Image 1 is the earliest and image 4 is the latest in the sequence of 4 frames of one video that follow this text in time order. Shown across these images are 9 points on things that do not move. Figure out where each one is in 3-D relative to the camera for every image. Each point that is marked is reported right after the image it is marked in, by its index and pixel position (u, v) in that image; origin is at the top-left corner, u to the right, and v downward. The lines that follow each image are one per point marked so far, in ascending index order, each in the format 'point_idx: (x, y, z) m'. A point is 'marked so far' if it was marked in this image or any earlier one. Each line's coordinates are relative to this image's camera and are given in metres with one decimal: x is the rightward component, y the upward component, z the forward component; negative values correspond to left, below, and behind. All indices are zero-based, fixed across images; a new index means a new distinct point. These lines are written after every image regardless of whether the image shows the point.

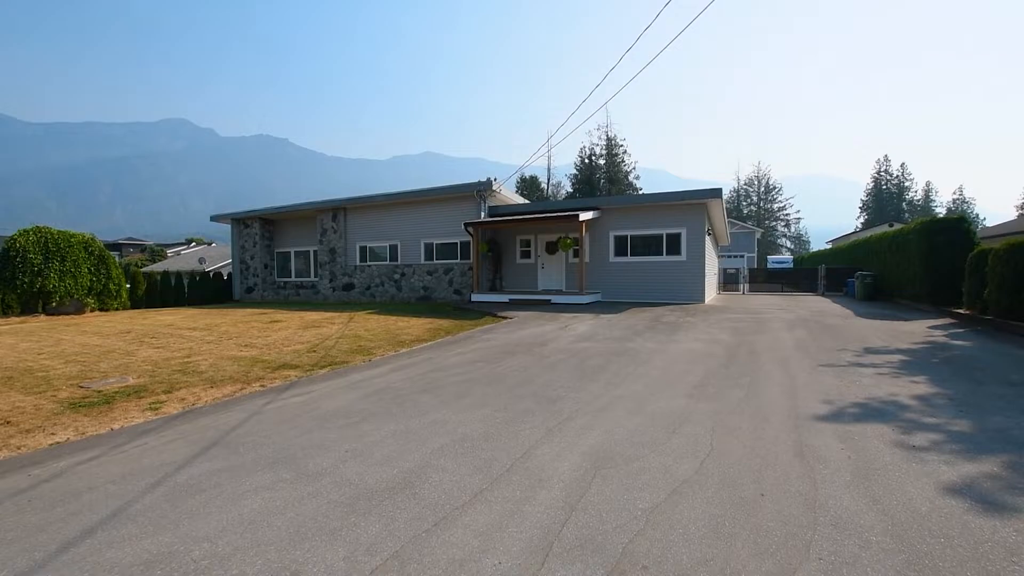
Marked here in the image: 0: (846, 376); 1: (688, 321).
0: (+3.8, -1.0, +6.0) m
1: (+3.8, -0.7, +11.4) m
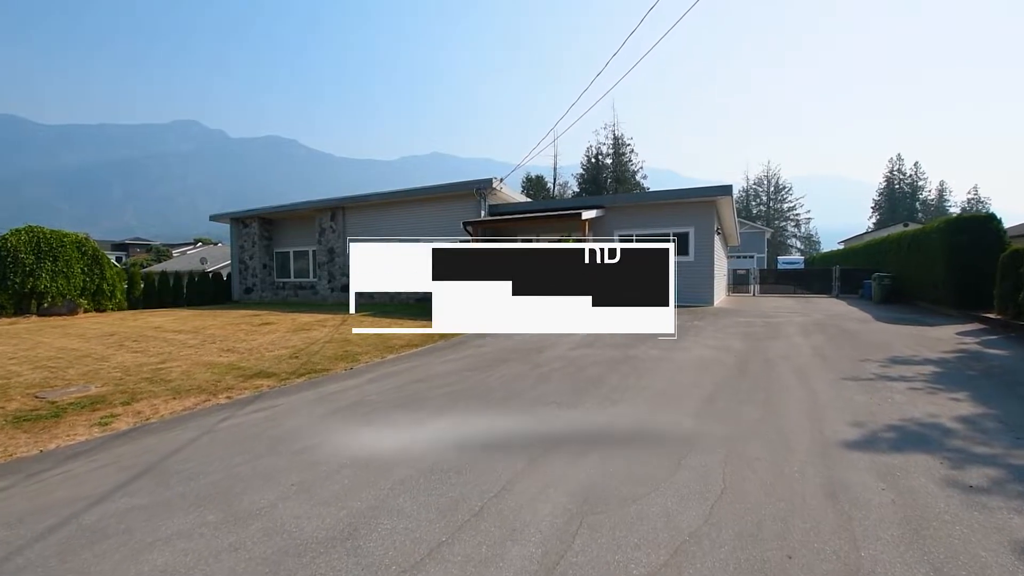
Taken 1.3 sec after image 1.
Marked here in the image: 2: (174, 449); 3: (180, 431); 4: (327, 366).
0: (+3.6, -1.0, +5.3) m
1: (+3.7, -0.8, +10.7) m
2: (-2.8, -1.3, +4.4) m
3: (-3.1, -1.3, +4.9) m
4: (-2.9, -1.2, +8.3) m
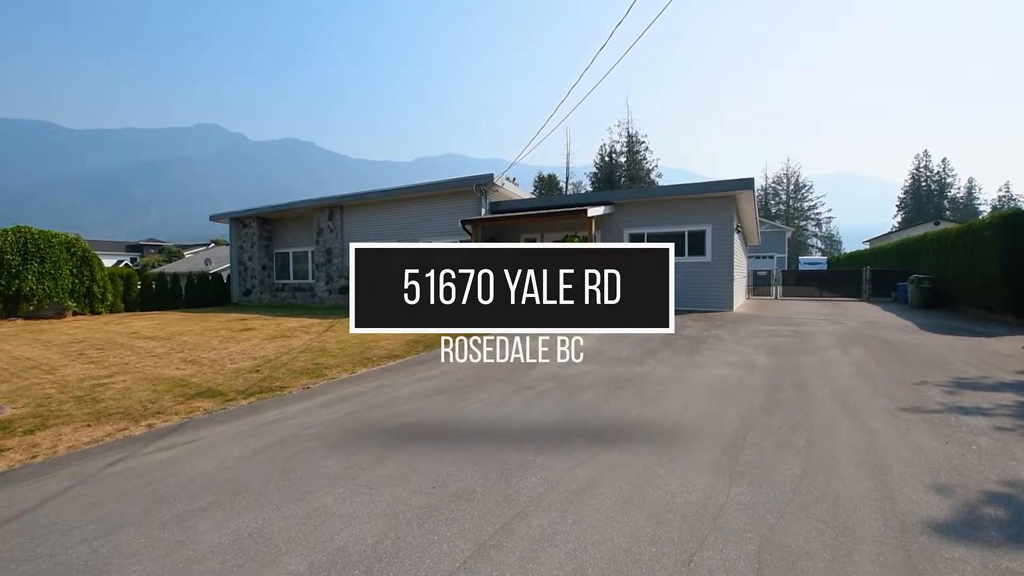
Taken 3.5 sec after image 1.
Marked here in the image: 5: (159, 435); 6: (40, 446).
0: (+3.4, -1.1, +4.1) m
1: (+3.6, -0.8, +9.5) m
2: (-3.1, -1.4, +3.4) m
3: (-3.4, -1.4, +3.9) m
4: (-3.1, -1.3, +7.2) m
5: (-3.3, -1.4, +5.0) m
6: (-4.4, -1.5, +5.0) m
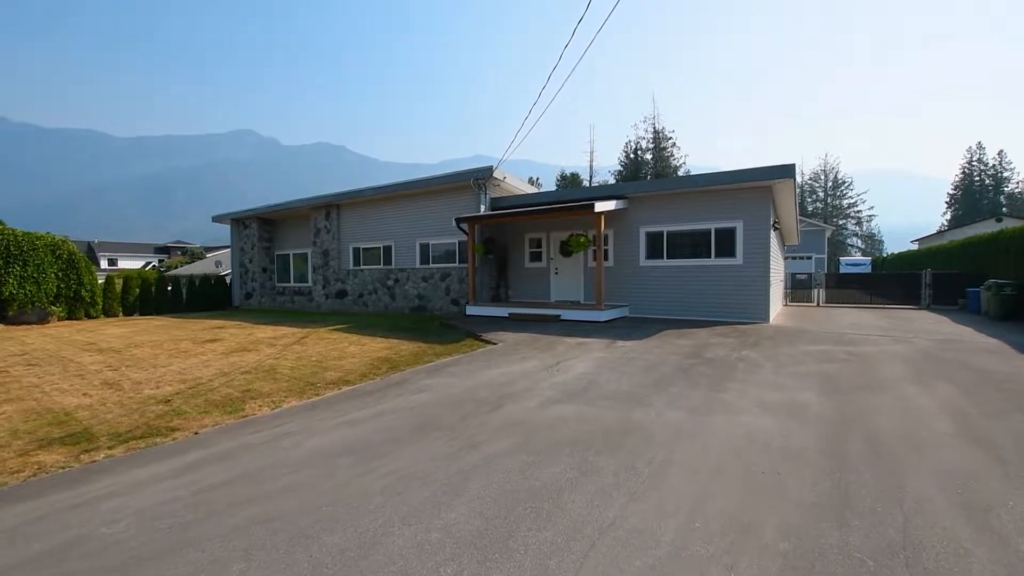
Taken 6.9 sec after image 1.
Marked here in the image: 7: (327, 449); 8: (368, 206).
0: (+2.8, -1.2, +2.1) m
1: (+3.3, -1.0, +7.5) m
2: (-3.7, -1.5, +1.8) m
3: (-4.0, -1.5, +2.3) m
4: (-3.5, -1.4, +5.6) m
5: (-3.8, -1.5, +3.4) m
6: (-4.9, -1.6, +3.4) m
7: (-1.5, -1.3, +4.4) m
8: (-5.1, +2.9, +18.8) m
